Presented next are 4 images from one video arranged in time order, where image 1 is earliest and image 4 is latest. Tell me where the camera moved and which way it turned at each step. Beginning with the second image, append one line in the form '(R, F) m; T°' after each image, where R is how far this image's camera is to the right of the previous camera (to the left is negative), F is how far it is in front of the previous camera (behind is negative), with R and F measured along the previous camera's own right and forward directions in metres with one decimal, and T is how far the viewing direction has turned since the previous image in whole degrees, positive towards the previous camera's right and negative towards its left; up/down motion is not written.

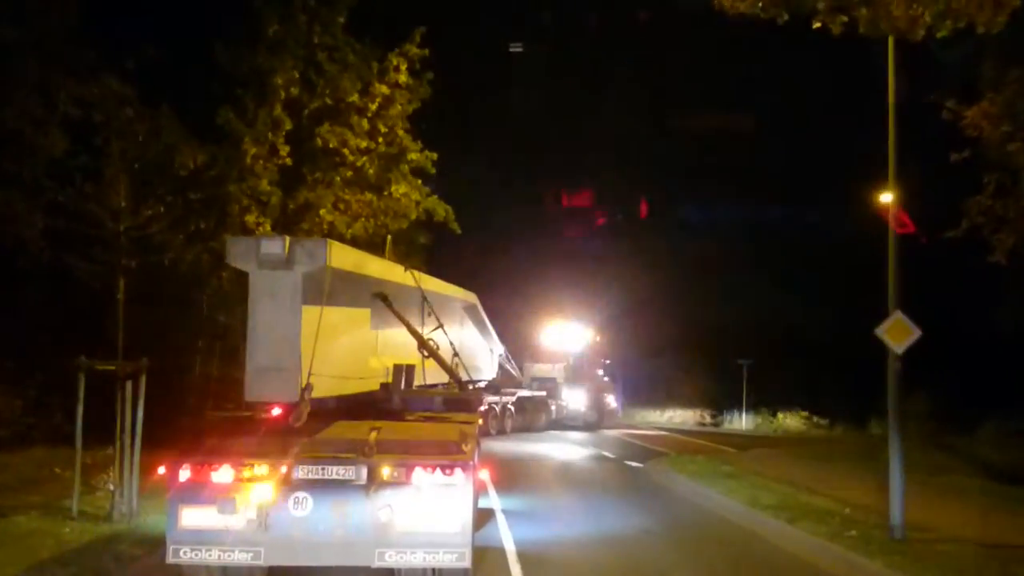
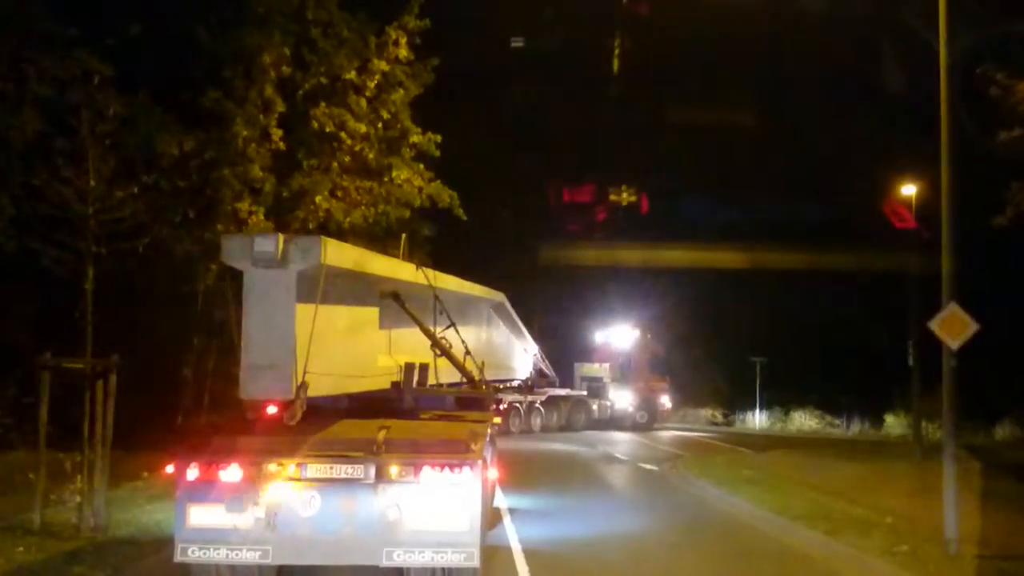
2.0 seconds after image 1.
(-0.1, +0.7) m; 0°
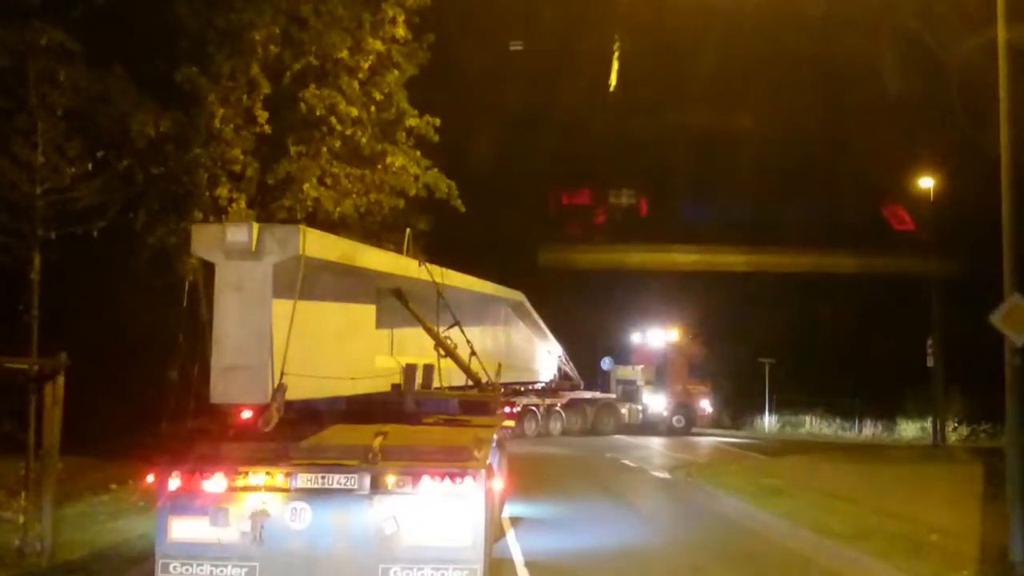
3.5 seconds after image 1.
(0.0, +0.7) m; 0°
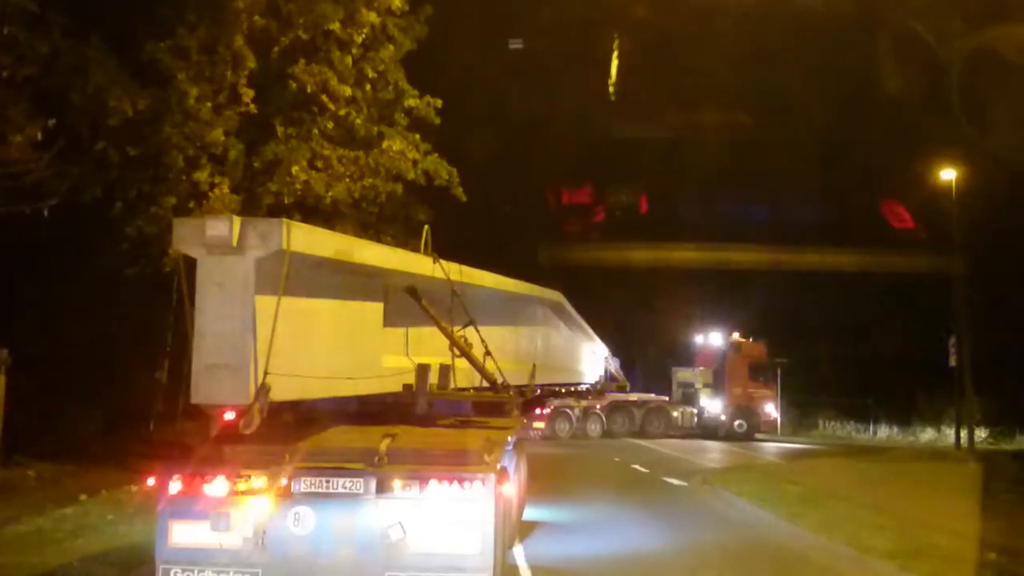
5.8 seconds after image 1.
(-0.1, +0.7) m; 0°
